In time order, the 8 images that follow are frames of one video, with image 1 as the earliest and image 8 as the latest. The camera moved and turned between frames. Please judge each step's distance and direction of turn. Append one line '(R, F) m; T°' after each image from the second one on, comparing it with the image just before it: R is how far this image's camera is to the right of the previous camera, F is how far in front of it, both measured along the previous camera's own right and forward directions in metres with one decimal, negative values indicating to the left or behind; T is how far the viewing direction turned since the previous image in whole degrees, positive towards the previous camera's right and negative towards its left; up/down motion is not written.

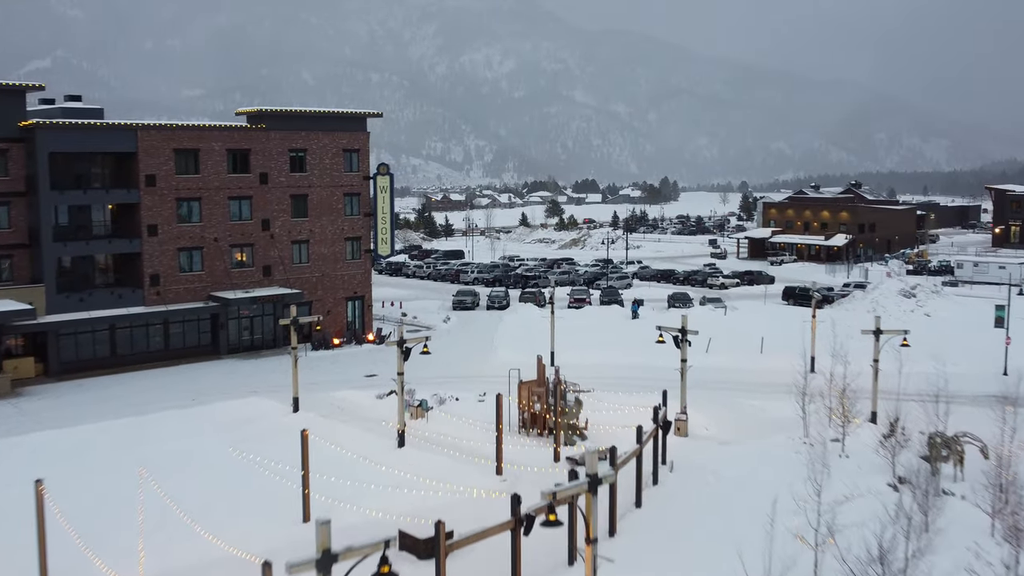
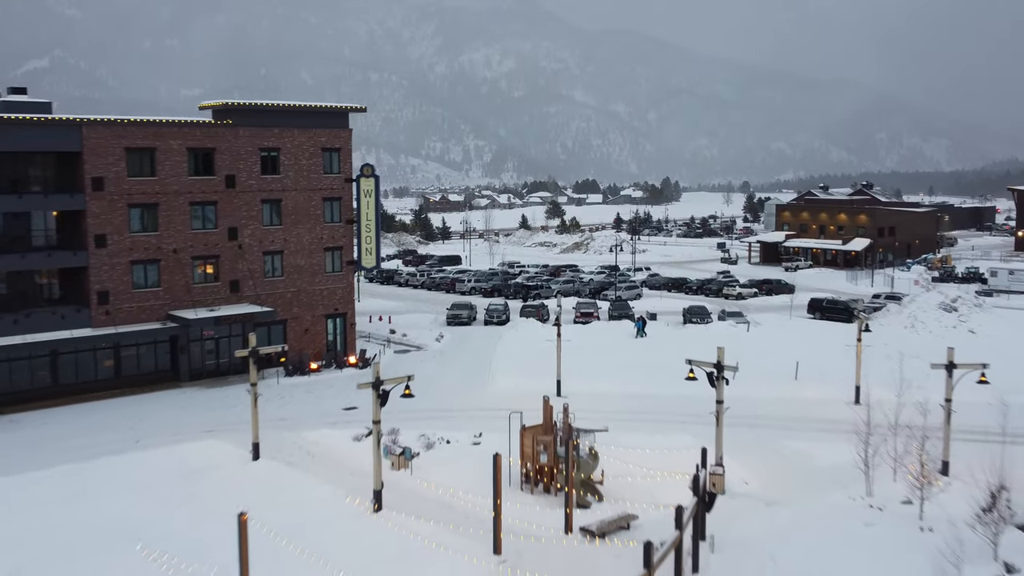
(0.0, +4.5) m; 0°
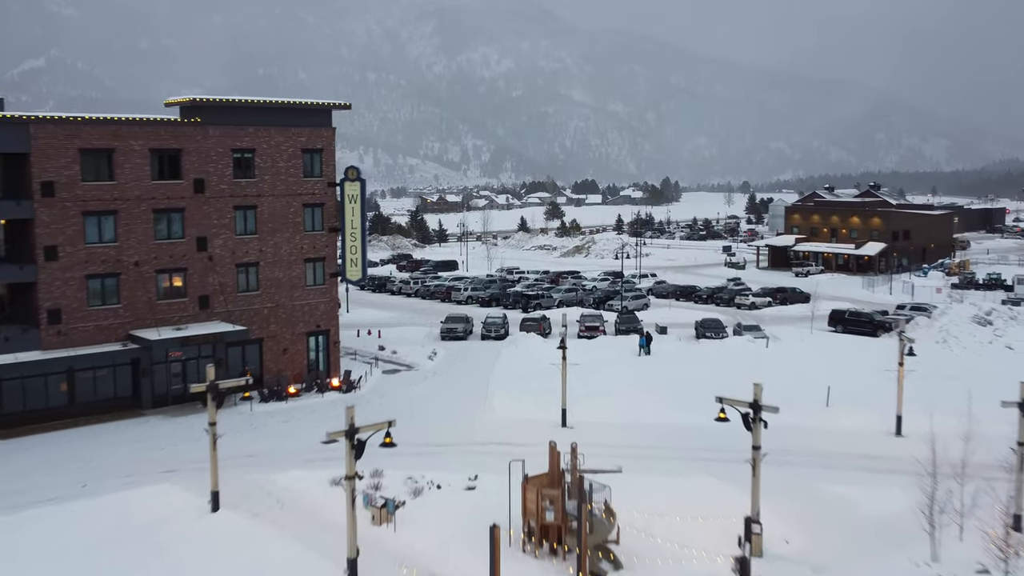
(0.0, +3.3) m; 0°
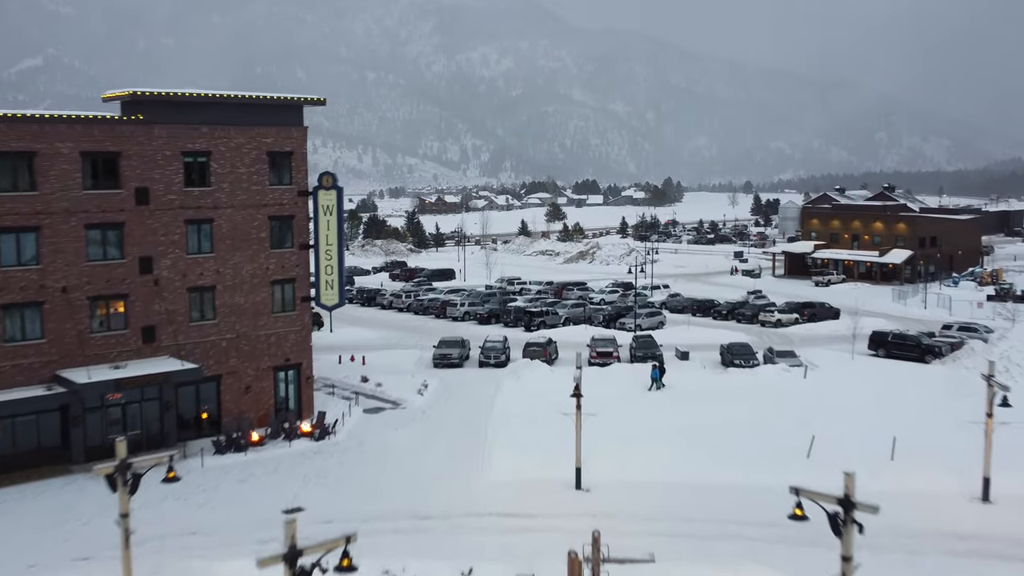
(-0.1, +4.9) m; 0°
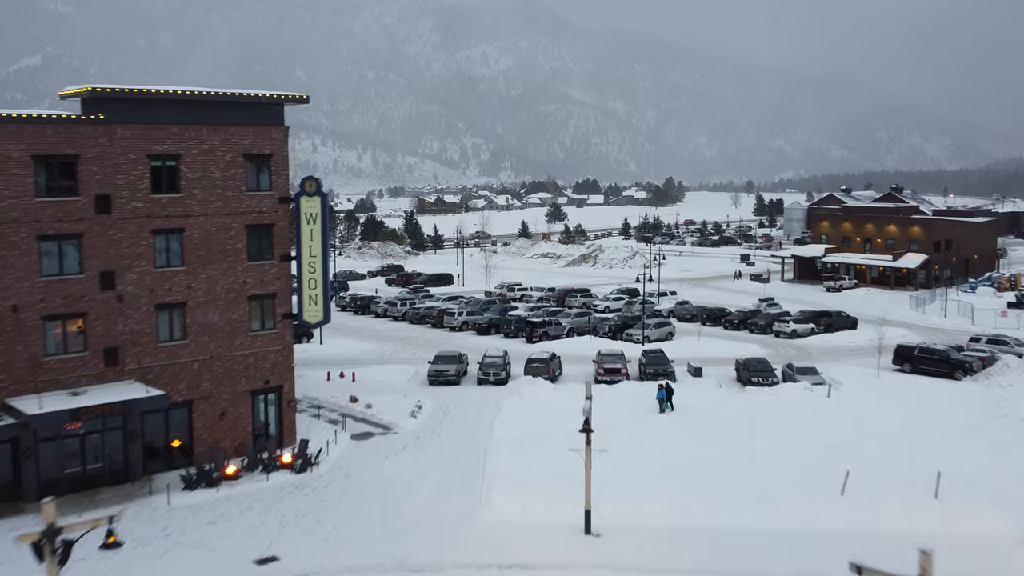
(0.0, +2.5) m; 0°
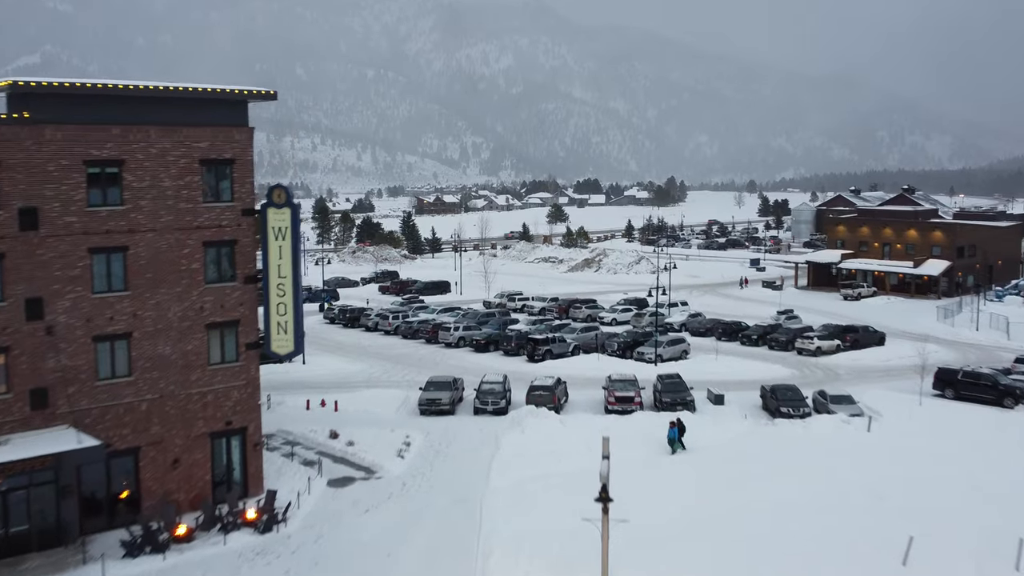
(0.0, +3.6) m; 0°
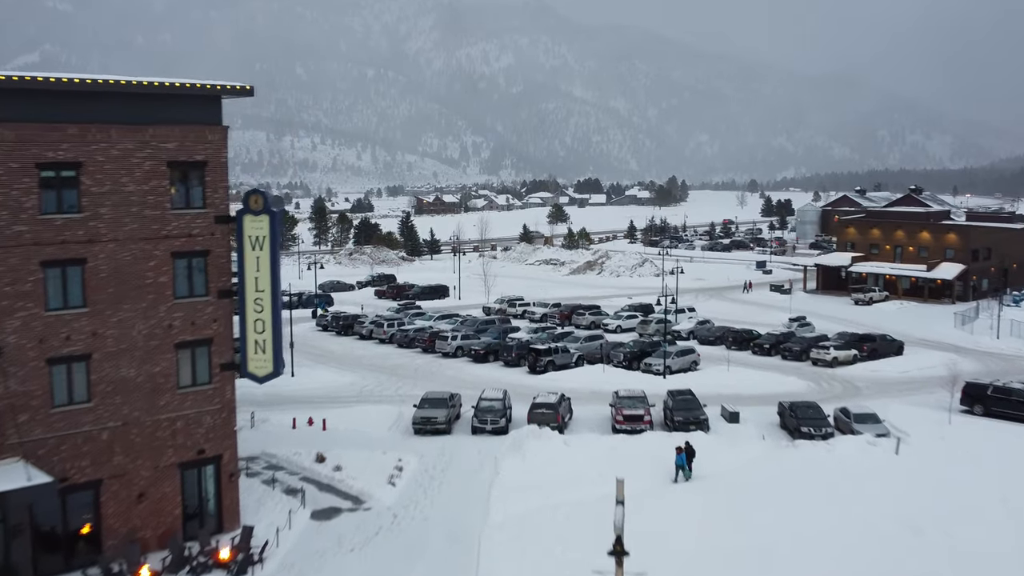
(0.0, +2.1) m; 0°
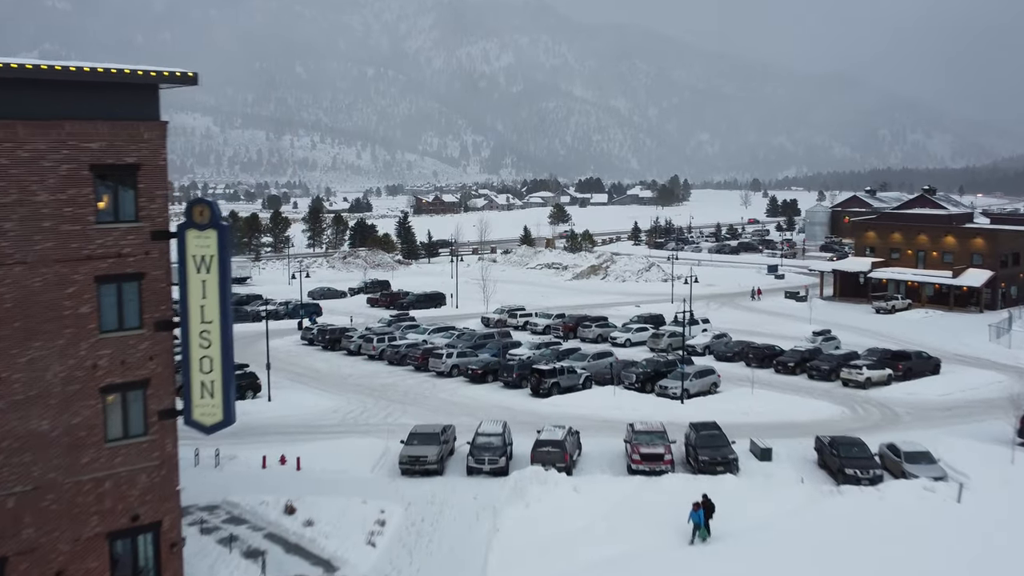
(0.0, +3.6) m; 0°
